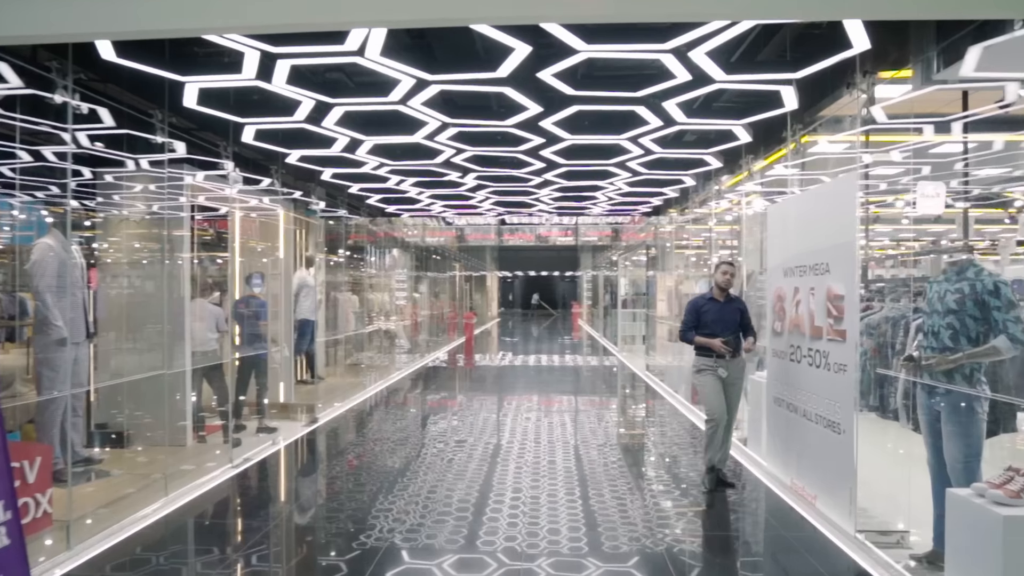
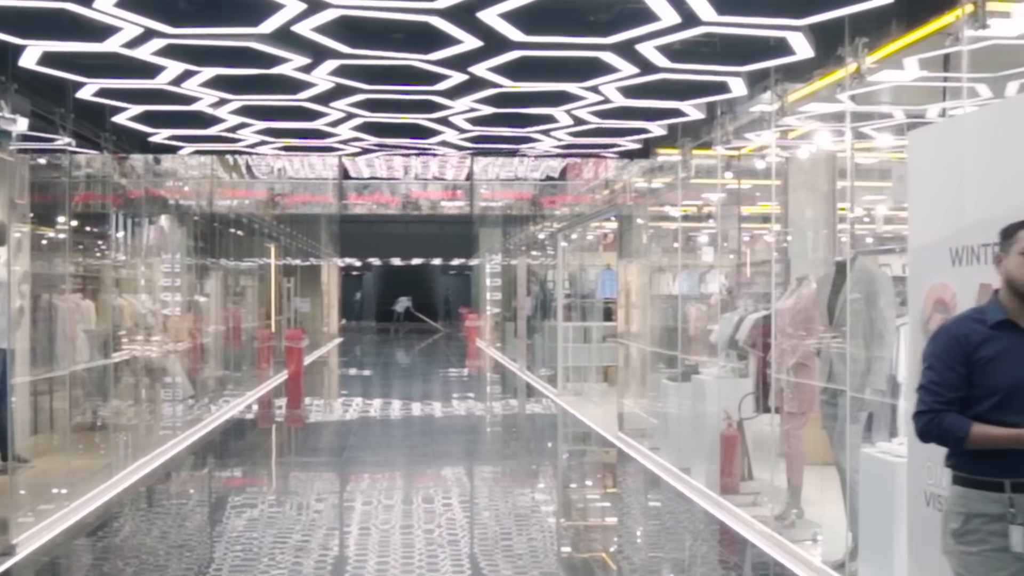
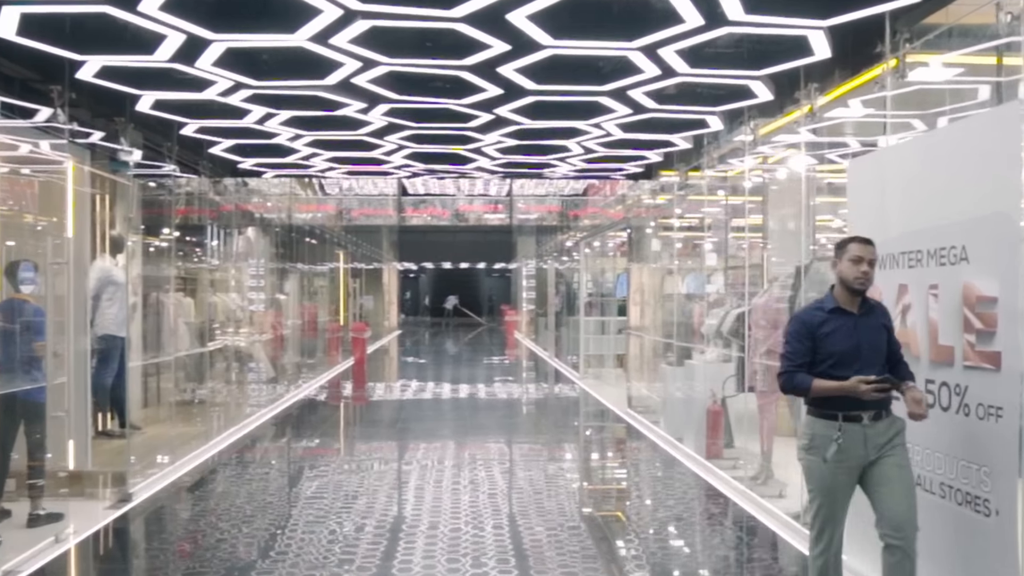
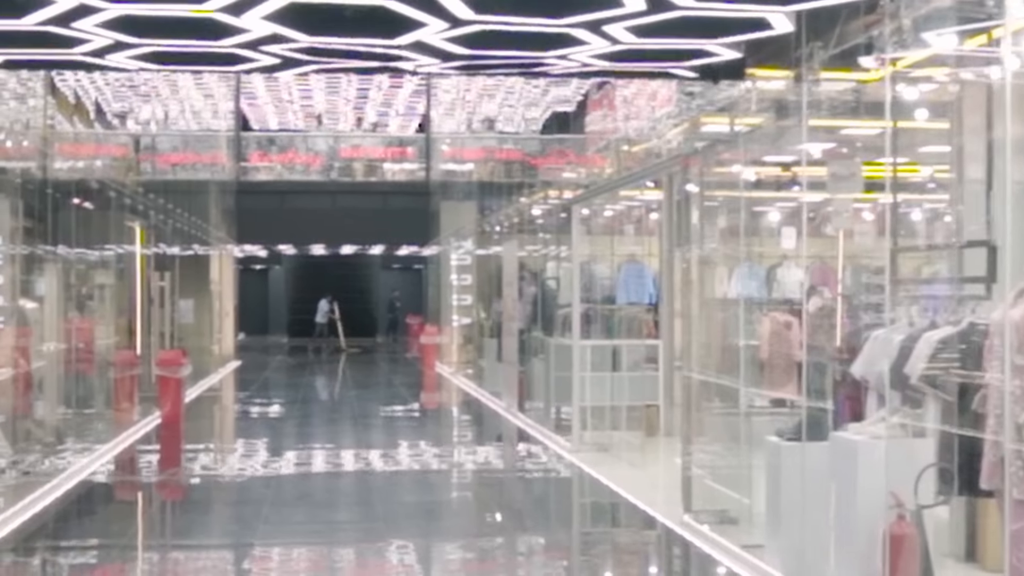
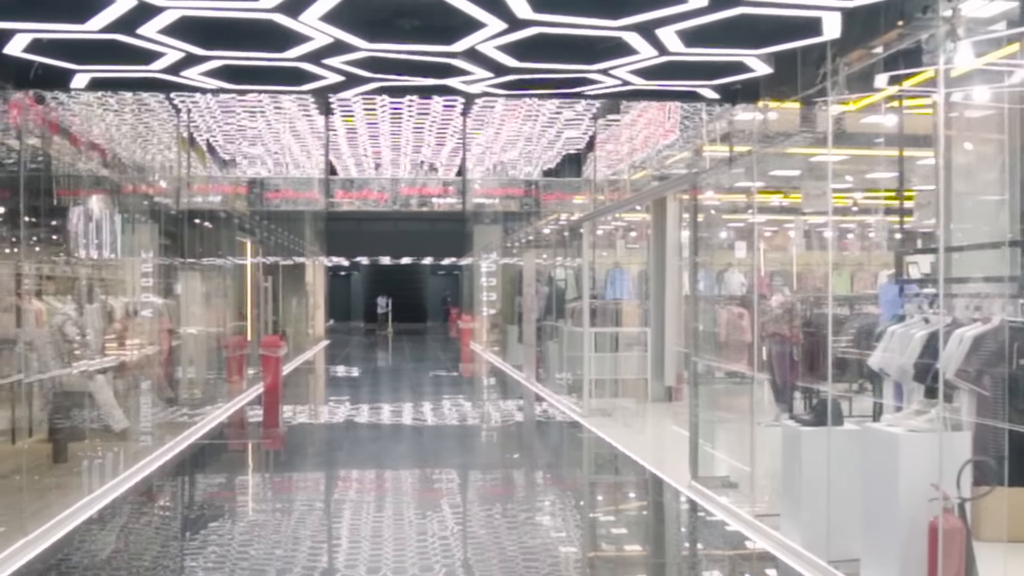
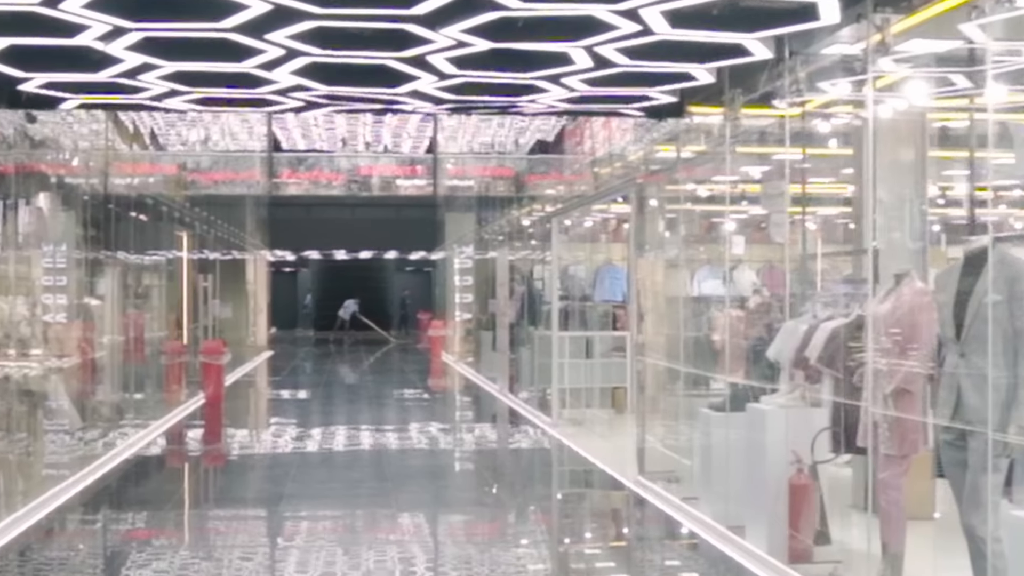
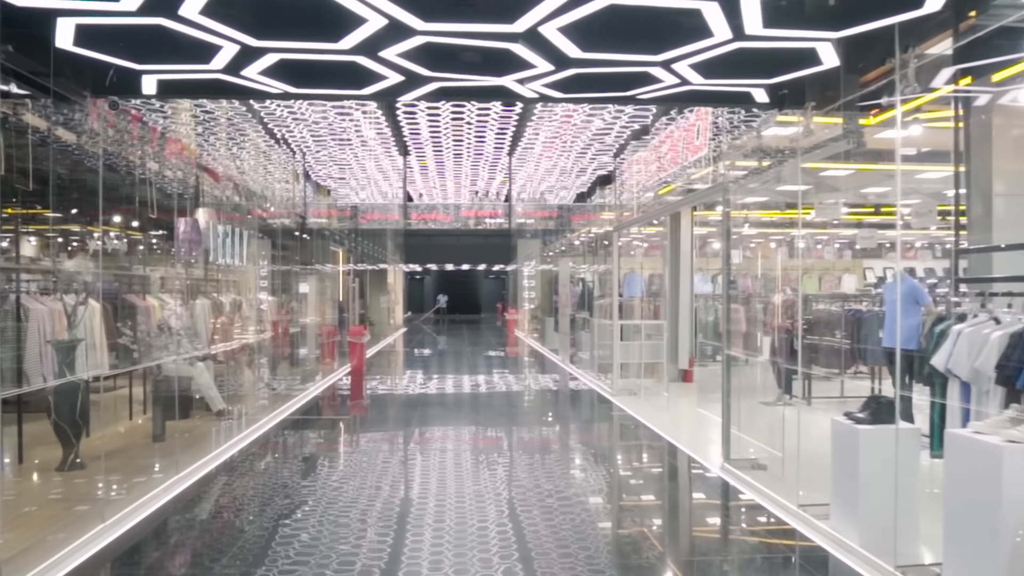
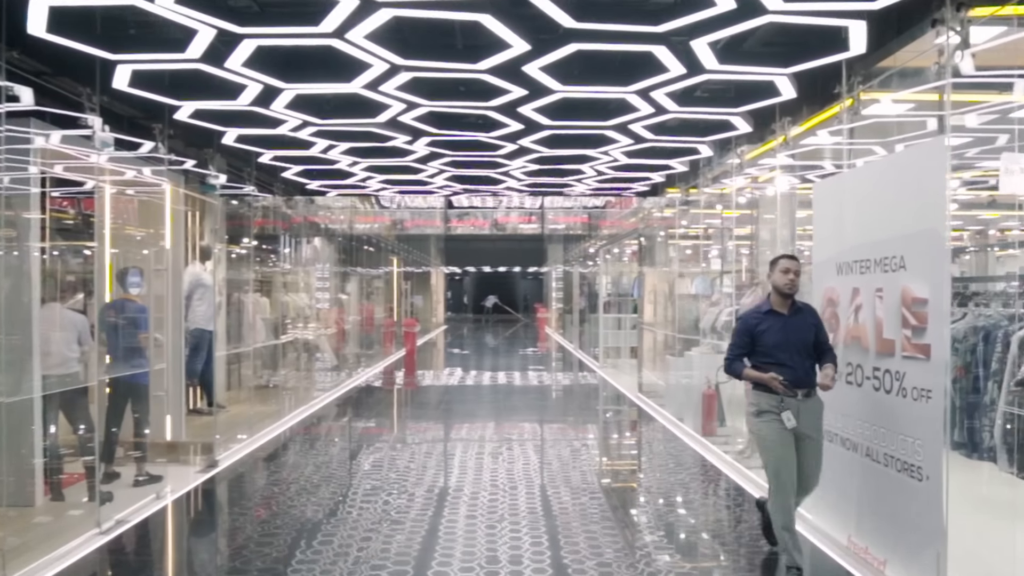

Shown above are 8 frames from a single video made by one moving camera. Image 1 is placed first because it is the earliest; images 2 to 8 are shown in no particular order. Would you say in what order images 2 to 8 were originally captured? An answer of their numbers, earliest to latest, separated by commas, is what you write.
8, 3, 2, 6, 4, 5, 7
